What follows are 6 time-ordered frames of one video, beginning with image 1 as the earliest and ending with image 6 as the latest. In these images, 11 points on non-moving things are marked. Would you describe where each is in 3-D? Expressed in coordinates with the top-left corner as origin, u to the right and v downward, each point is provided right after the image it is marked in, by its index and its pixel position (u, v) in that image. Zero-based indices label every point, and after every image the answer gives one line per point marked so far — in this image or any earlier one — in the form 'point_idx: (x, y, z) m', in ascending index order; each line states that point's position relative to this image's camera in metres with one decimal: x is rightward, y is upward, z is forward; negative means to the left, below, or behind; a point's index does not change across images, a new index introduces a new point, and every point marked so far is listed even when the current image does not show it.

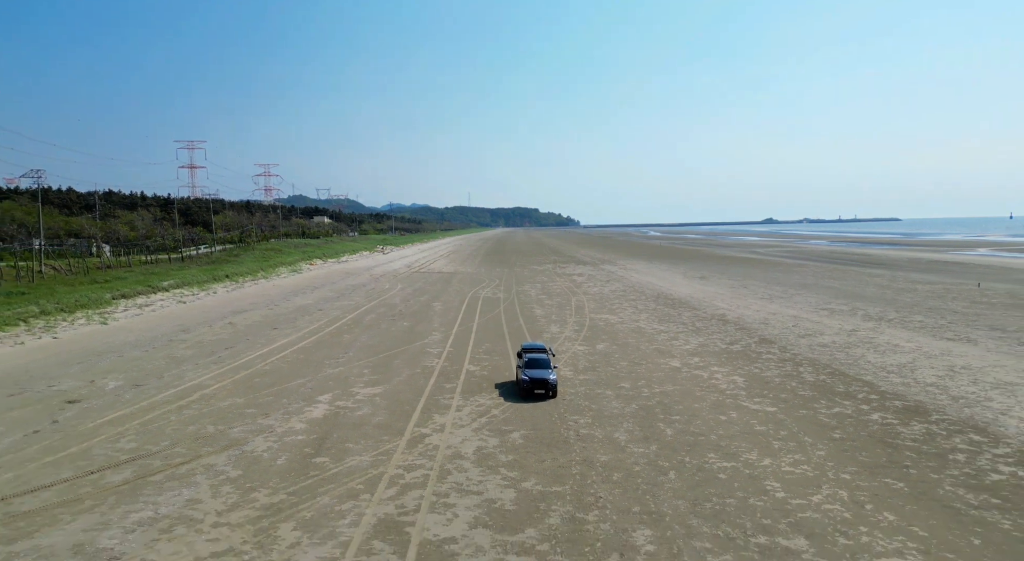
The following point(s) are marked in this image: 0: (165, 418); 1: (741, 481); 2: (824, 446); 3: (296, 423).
0: (-8.2, -3.2, +13.9) m
1: (+4.1, -3.6, +10.5) m
2: (+6.5, -3.4, +12.2) m
3: (-5.0, -3.3, +13.7) m
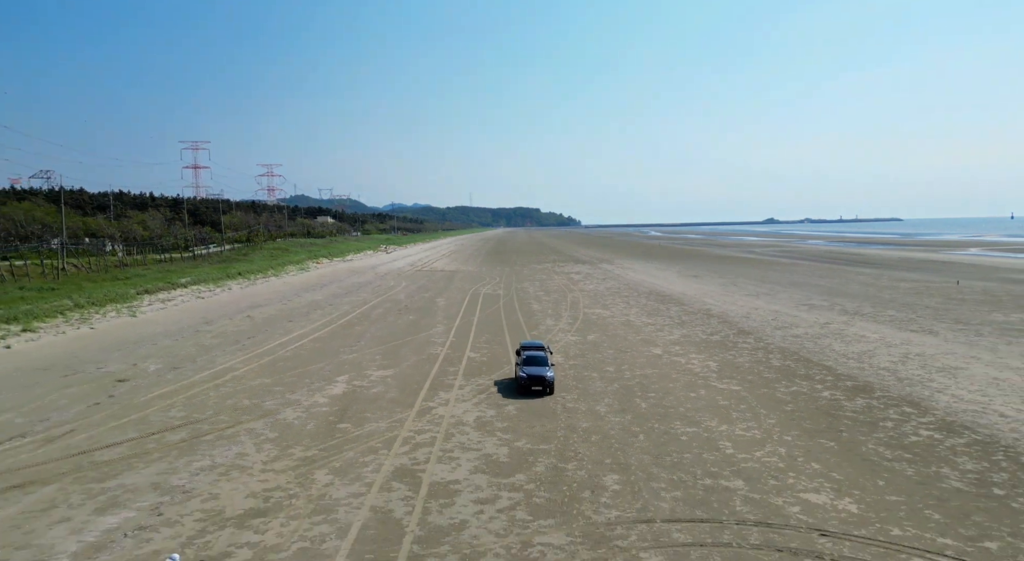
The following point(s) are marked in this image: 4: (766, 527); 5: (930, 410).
0: (-8.3, -3.0, +15.9) m
1: (+4.0, -3.4, +12.5) m
2: (+6.4, -3.3, +14.1) m
3: (-5.1, -3.1, +15.7) m
4: (+3.9, -3.7, +8.9) m
5: (+10.4, -3.2, +14.4) m
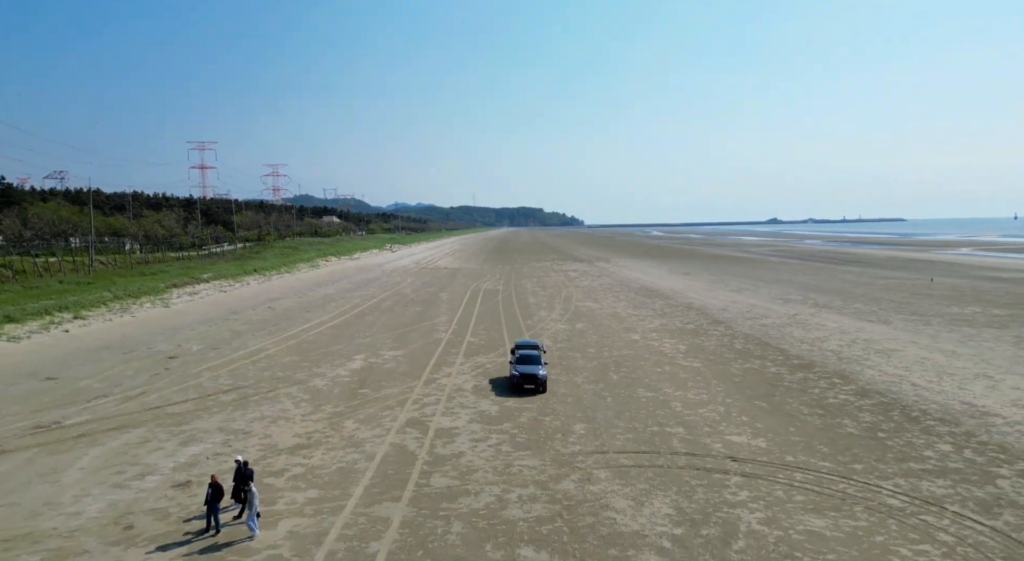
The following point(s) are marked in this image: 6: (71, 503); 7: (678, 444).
0: (-8.5, -2.7, +18.7) m
1: (+3.8, -3.1, +15.3) m
2: (+6.1, -3.0, +16.9) m
3: (-5.4, -2.9, +18.5) m
4: (+3.6, -3.5, +11.6) m
5: (+10.1, -2.9, +17.1) m
6: (-7.2, -3.6, +9.6) m
7: (+3.5, -3.4, +12.3) m
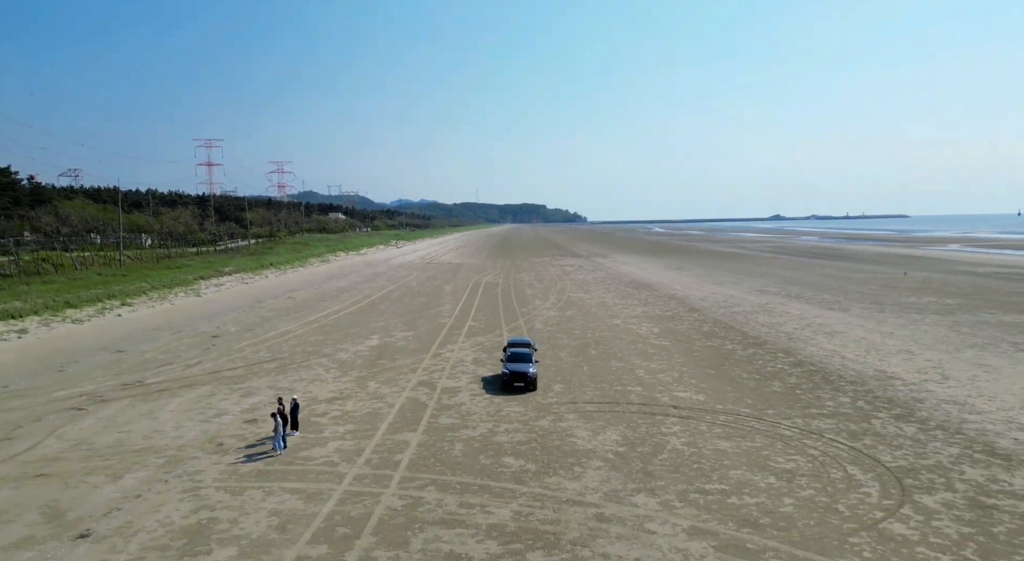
0: (-8.8, -2.4, +22.0) m
1: (+3.5, -2.8, +18.5) m
2: (+5.9, -2.7, +20.1) m
3: (-5.6, -2.5, +21.8) m
4: (+3.3, -3.2, +14.8) m
5: (+9.9, -2.6, +20.3) m
6: (-7.5, -3.3, +12.8) m
7: (+3.2, -3.1, +15.5) m
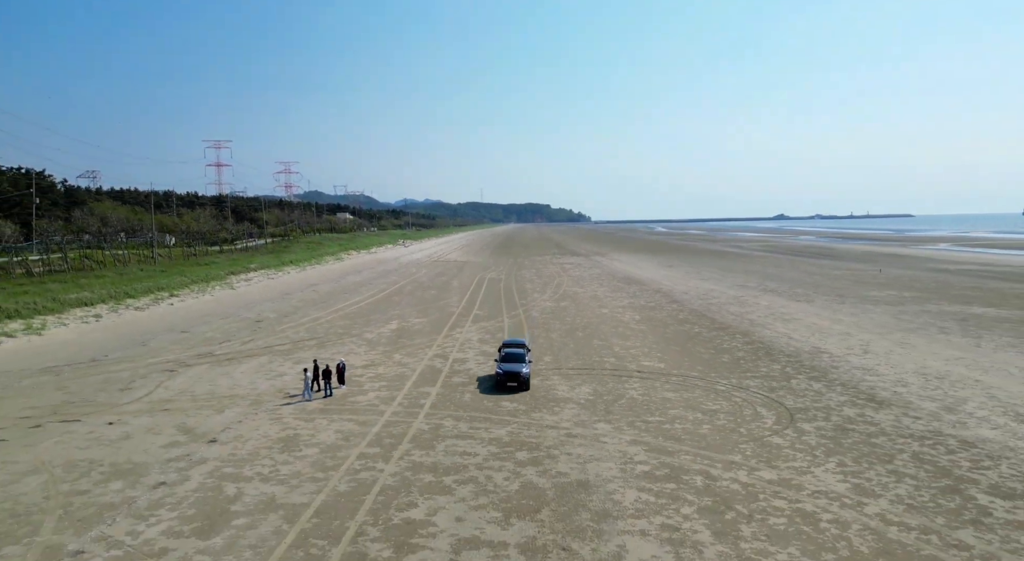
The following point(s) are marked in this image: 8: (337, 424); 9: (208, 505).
0: (-8.8, -2.0, +25.9) m
1: (+3.5, -2.5, +22.3) m
2: (+5.9, -2.4, +23.9) m
3: (-5.6, -2.2, +25.6) m
4: (+3.3, -2.9, +18.6) m
5: (+9.8, -2.3, +24.0) m
6: (-7.6, -3.0, +16.7) m
7: (+3.2, -2.8, +19.3) m
8: (-4.1, -3.3, +13.6) m
9: (-5.0, -3.7, +9.6) m
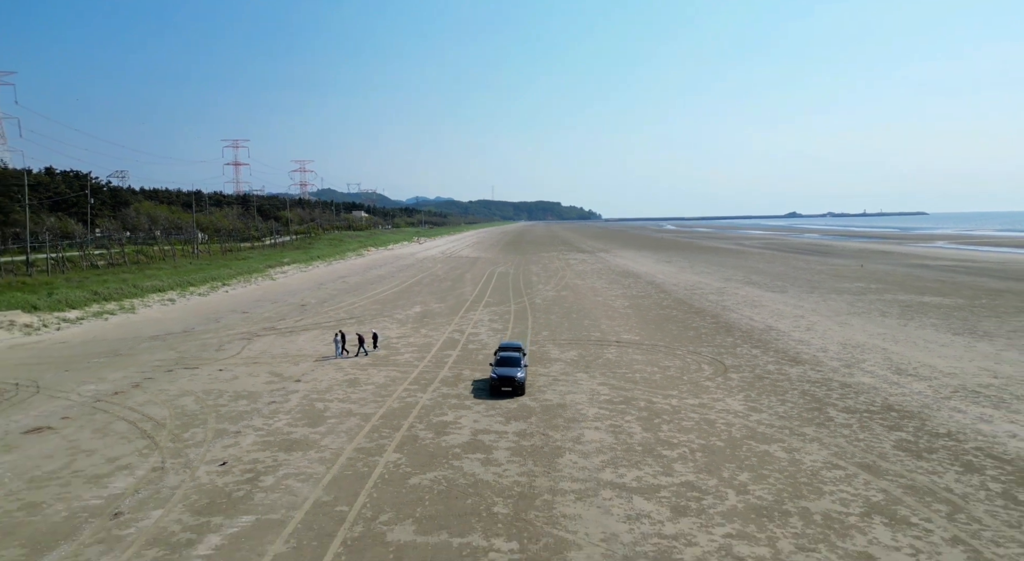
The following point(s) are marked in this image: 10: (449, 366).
0: (-8.5, -1.5, +30.7) m
1: (+3.7, -2.0, +26.9) m
2: (+6.1, -1.9, +28.4) m
3: (-5.3, -1.7, +30.4) m
4: (+3.4, -2.4, +23.2) m
5: (+10.1, -1.8, +28.5) m
6: (-7.4, -2.5, +21.5) m
7: (+3.3, -2.3, +23.9) m
8: (-4.0, -2.9, +18.3) m
9: (-5.0, -3.3, +14.4) m
10: (-2.0, -2.8, +19.1) m
